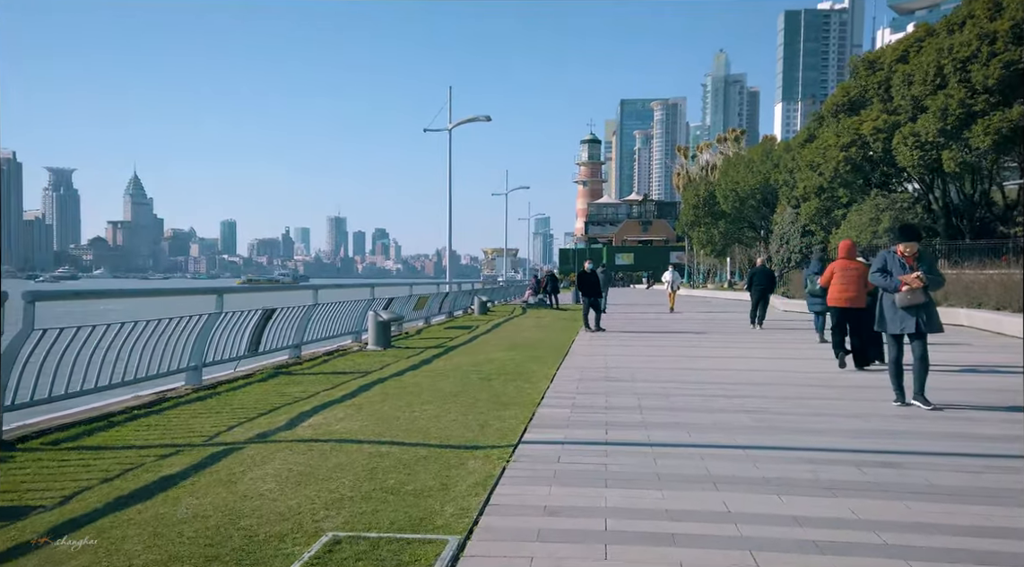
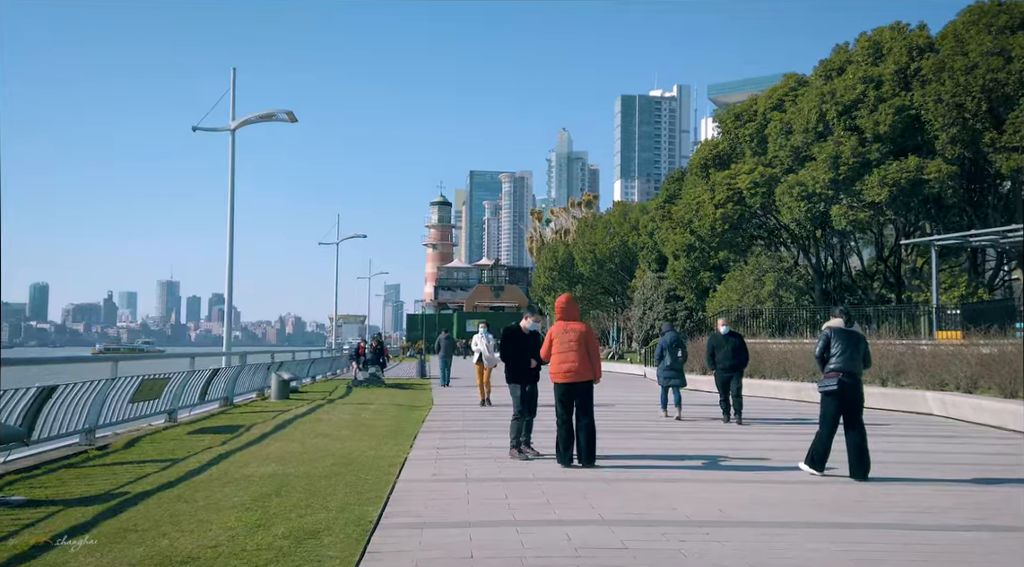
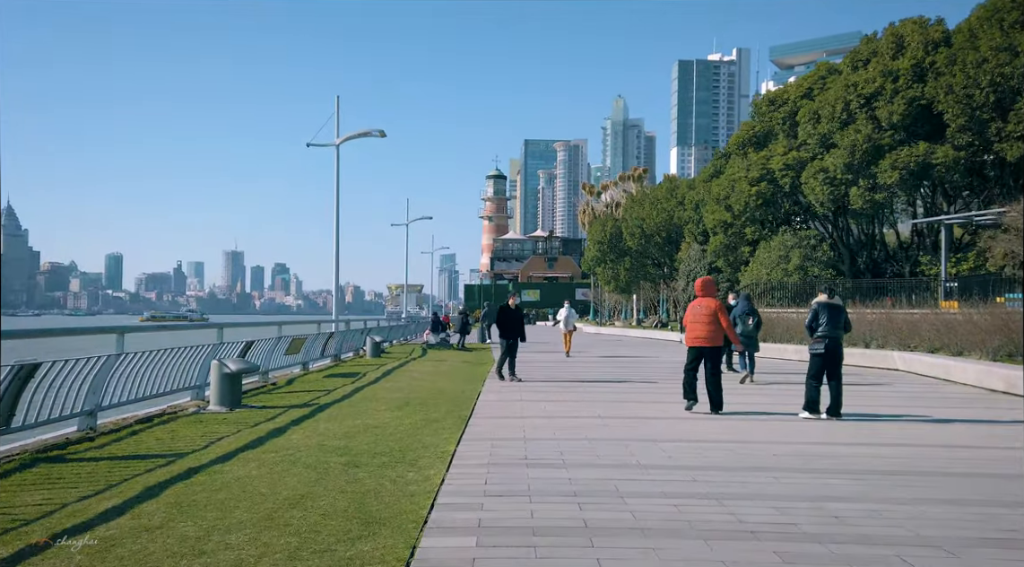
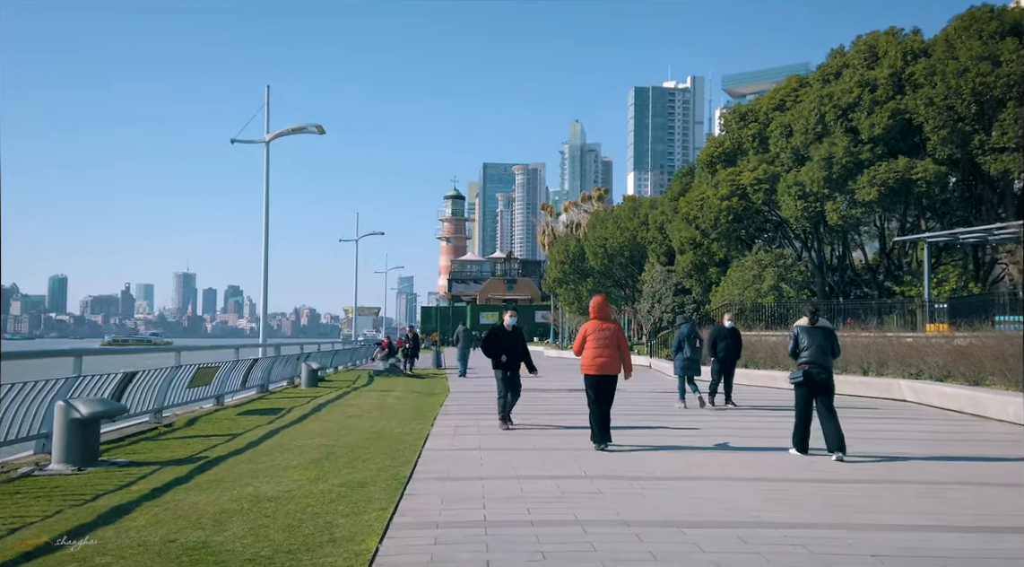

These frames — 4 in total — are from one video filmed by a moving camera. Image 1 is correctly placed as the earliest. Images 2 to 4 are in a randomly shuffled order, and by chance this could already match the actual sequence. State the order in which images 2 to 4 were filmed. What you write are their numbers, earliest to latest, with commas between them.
3, 4, 2
